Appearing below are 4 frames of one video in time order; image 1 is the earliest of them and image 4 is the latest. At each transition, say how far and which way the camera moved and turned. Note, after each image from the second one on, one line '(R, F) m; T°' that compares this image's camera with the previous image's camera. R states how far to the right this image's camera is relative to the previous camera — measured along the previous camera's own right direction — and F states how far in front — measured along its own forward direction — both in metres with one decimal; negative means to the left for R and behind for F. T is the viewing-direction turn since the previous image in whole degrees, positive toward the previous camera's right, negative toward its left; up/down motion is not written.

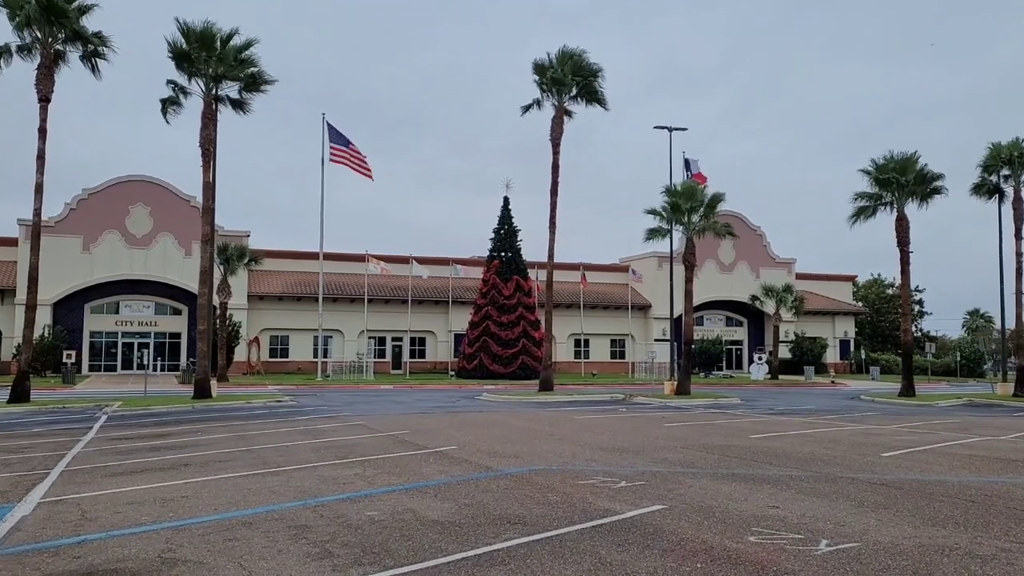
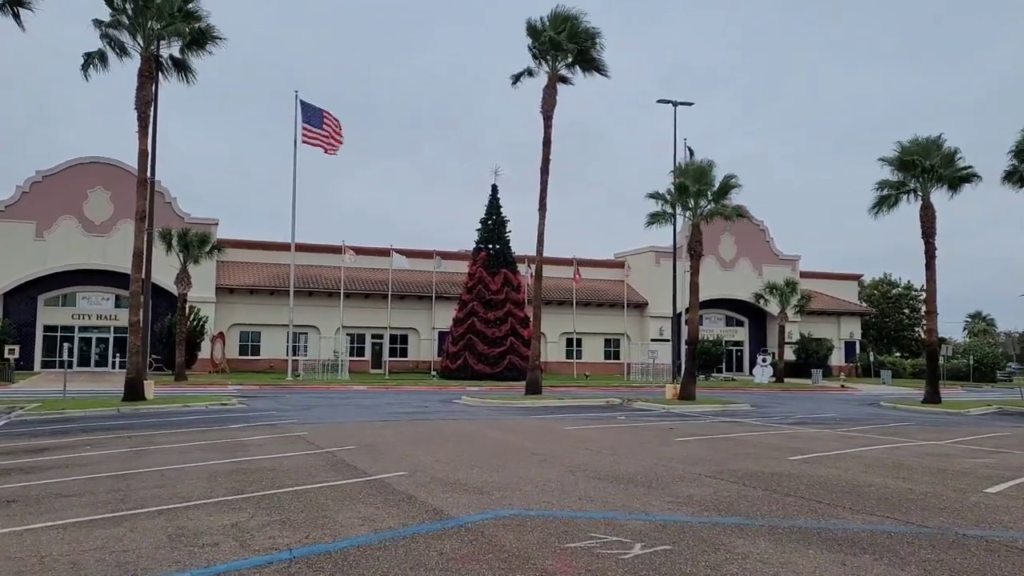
(+0.3, +3.6) m; +1°
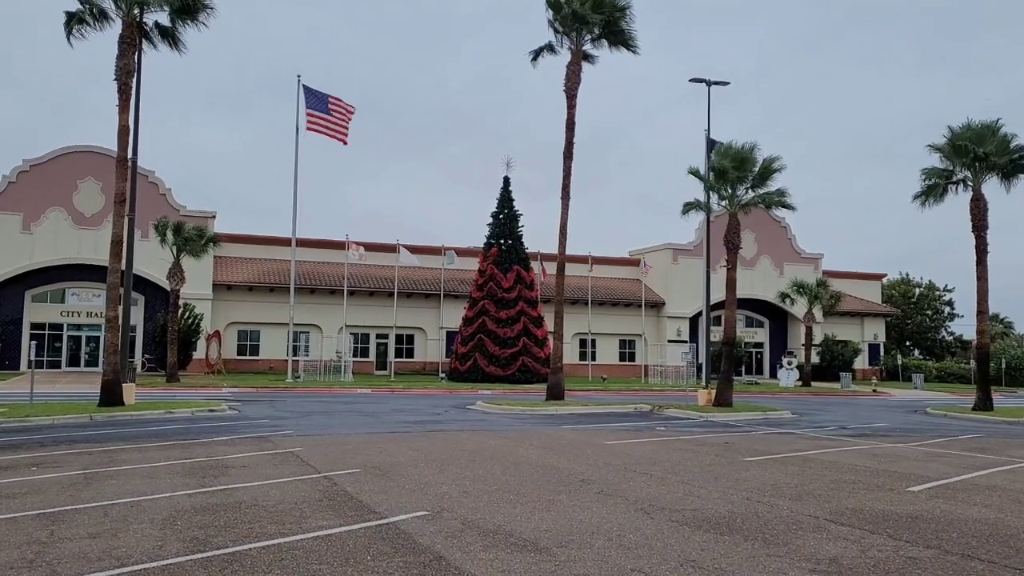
(-0.5, +2.5) m; 0°
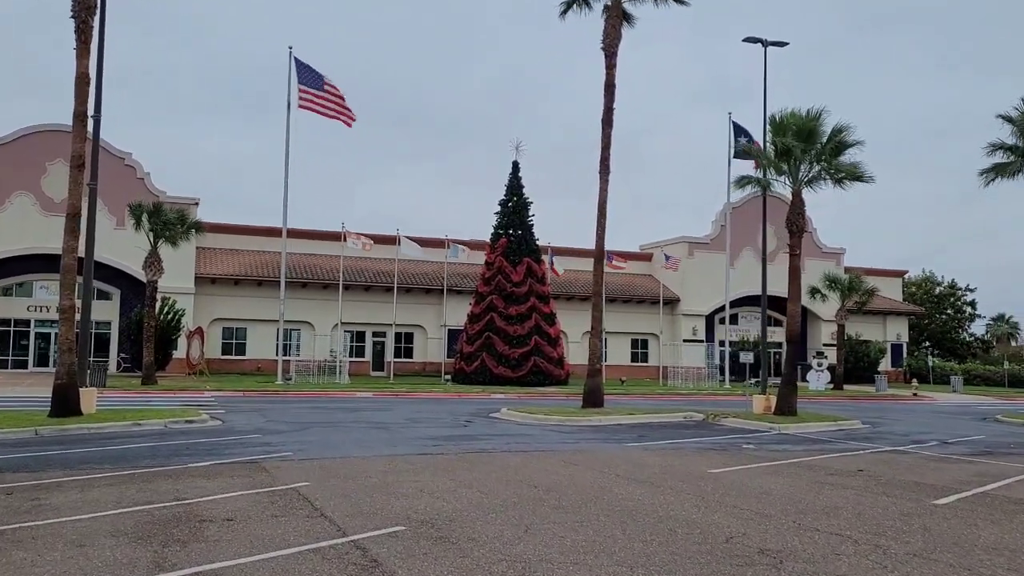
(-1.2, +3.7) m; +1°
